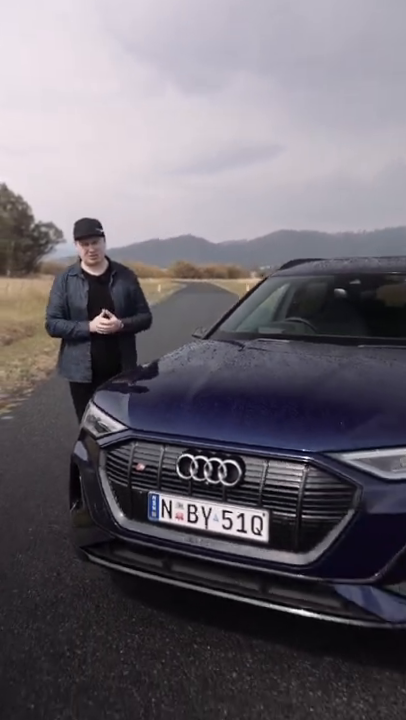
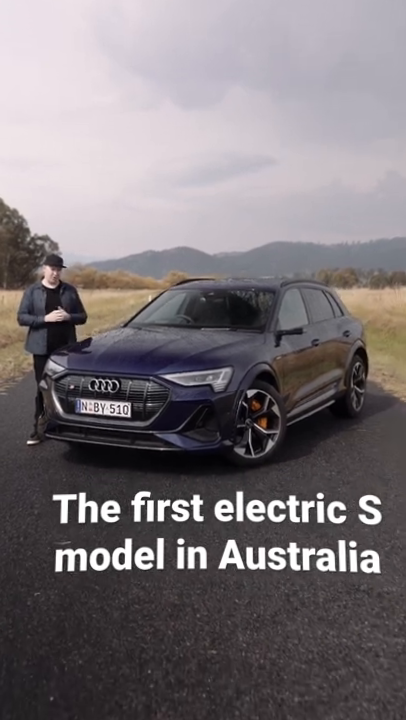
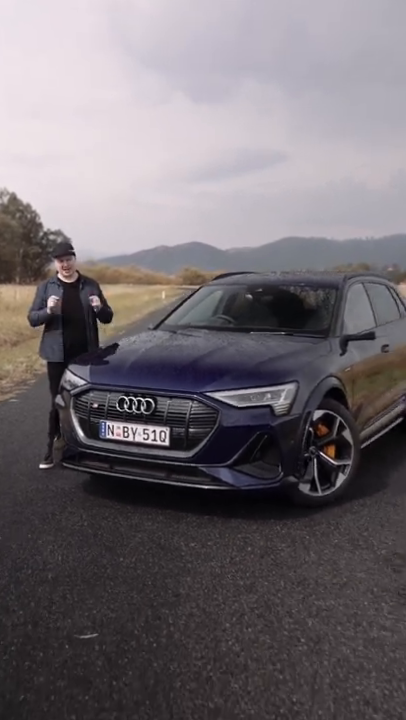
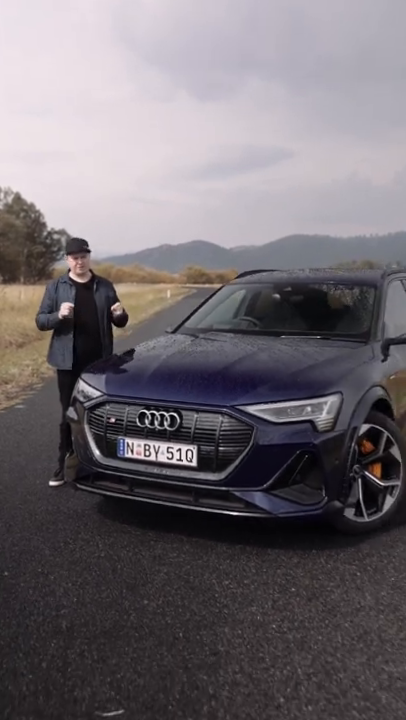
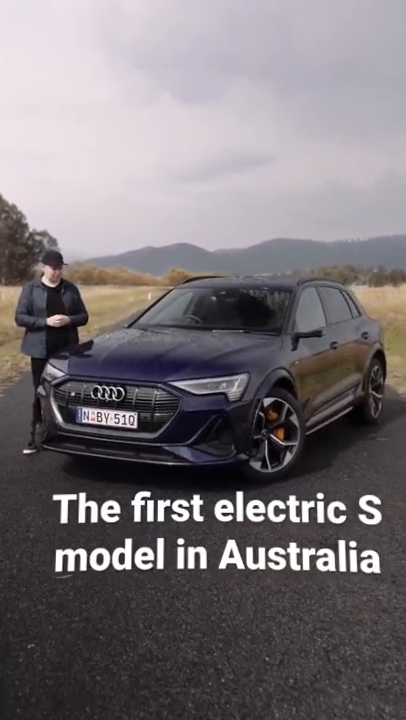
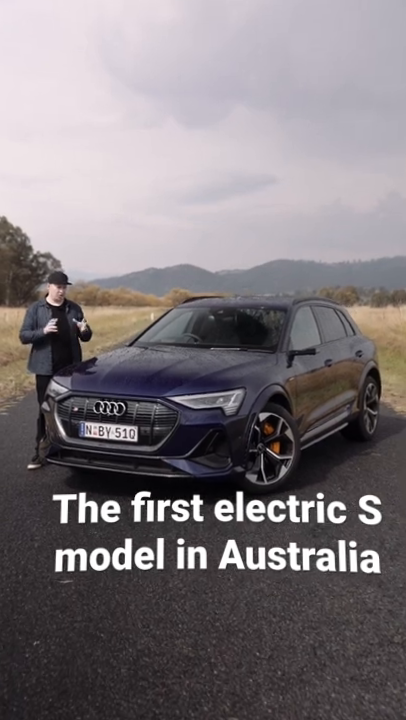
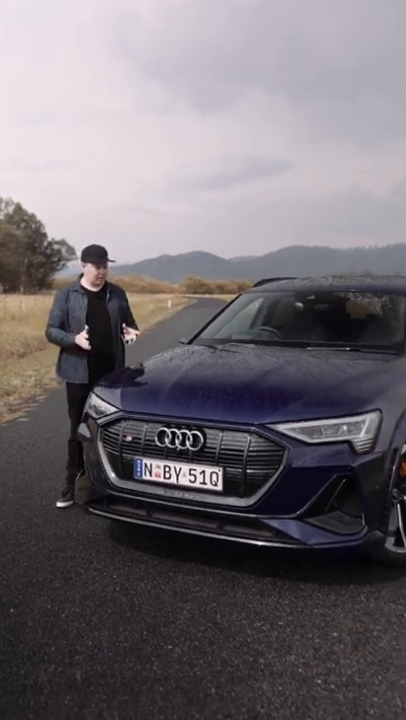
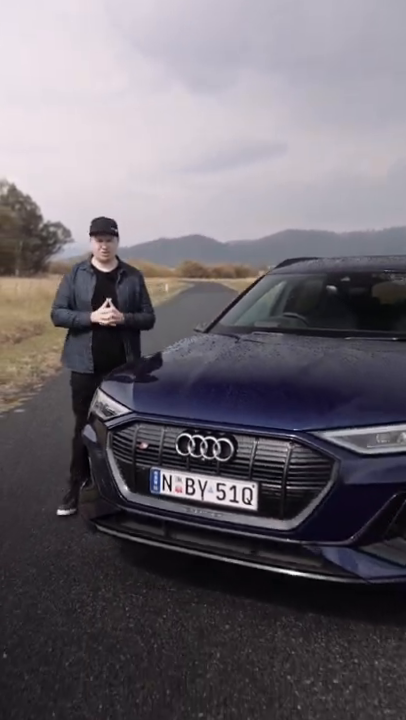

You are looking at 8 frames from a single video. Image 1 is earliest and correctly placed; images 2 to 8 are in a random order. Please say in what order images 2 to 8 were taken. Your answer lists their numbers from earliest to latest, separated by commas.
8, 7, 4, 3, 5, 6, 2
